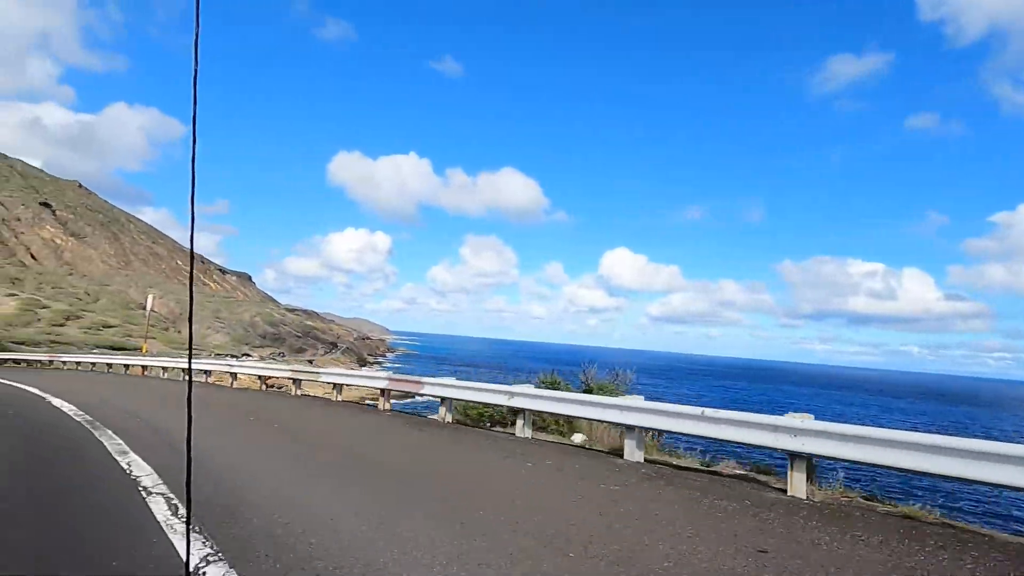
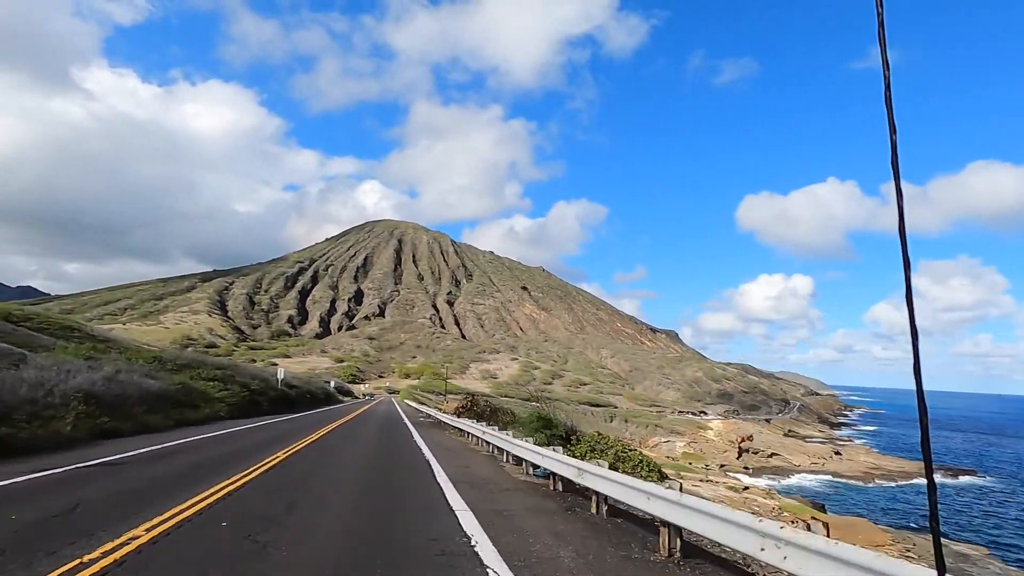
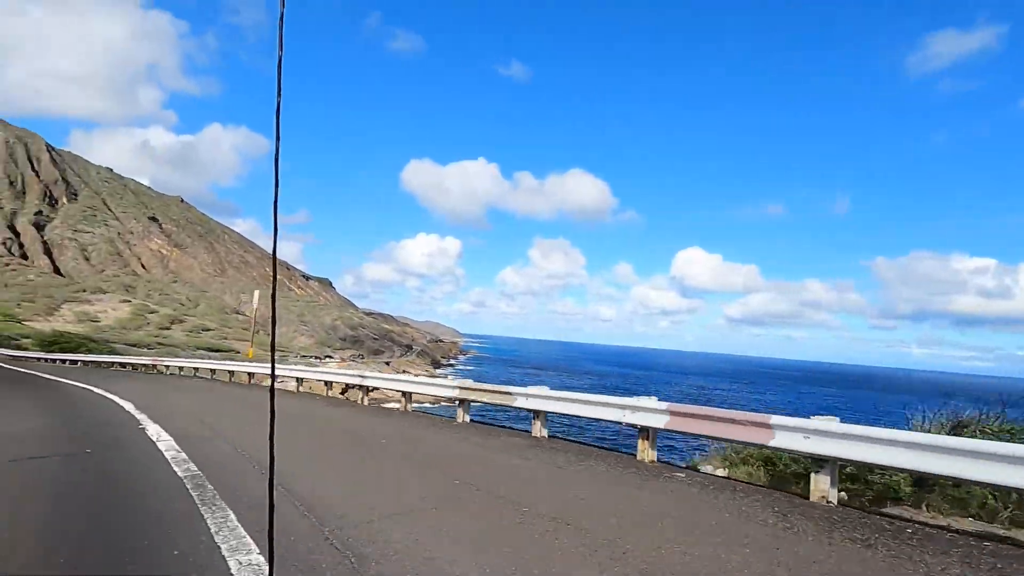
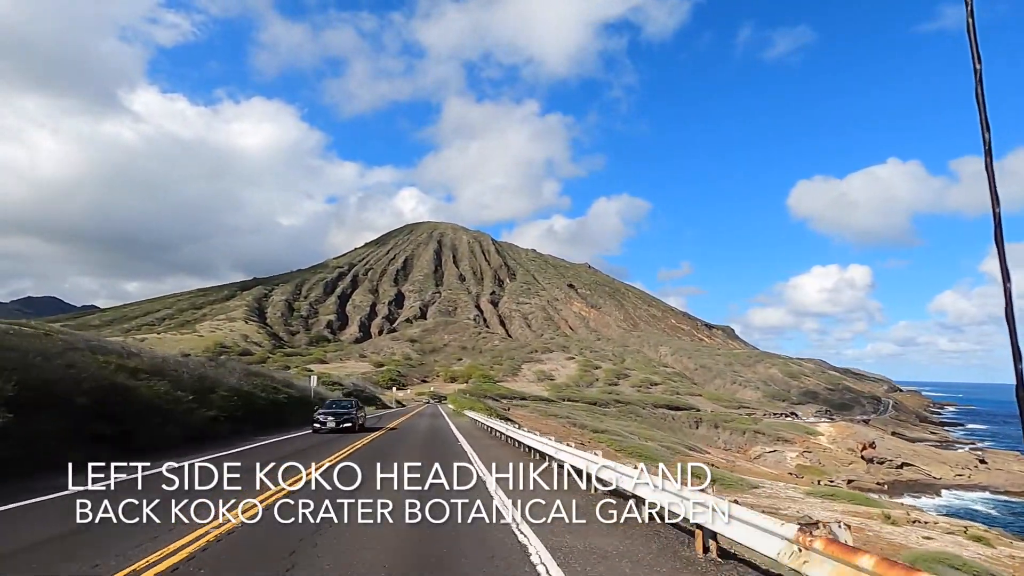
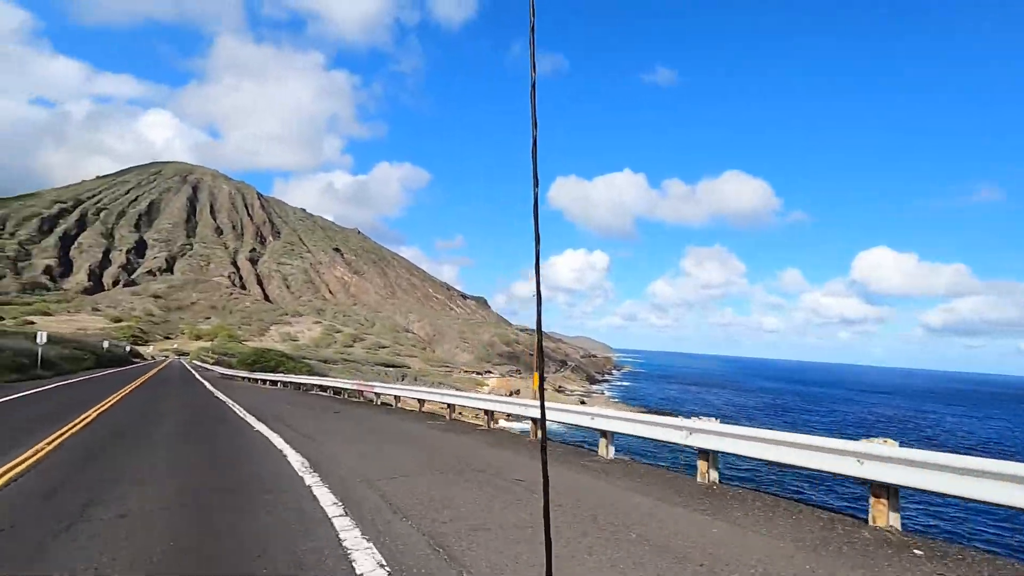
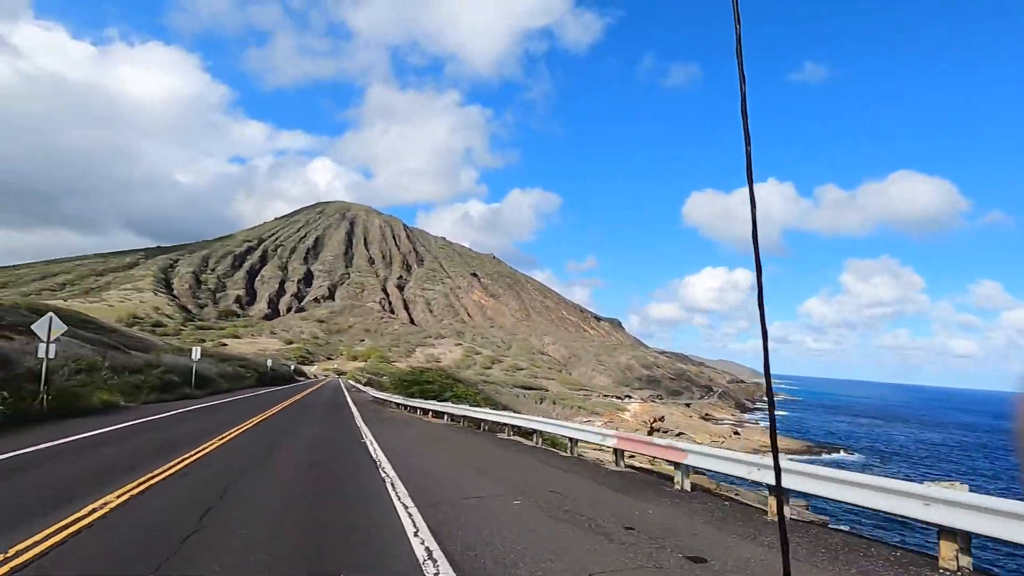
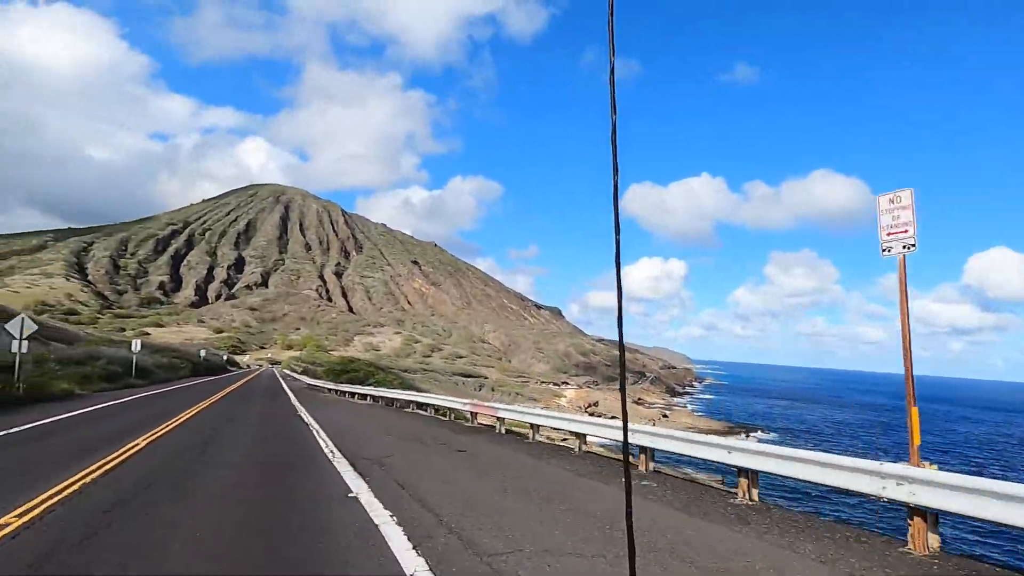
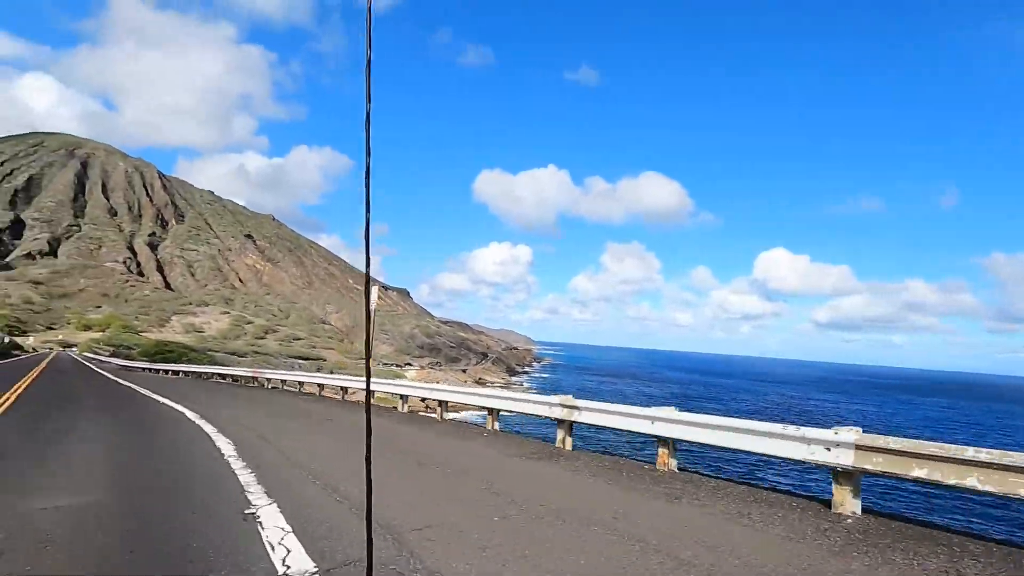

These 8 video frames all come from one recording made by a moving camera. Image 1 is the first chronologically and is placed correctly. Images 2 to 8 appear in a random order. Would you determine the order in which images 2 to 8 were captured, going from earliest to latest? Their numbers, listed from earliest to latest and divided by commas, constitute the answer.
3, 8, 5, 7, 6, 2, 4
